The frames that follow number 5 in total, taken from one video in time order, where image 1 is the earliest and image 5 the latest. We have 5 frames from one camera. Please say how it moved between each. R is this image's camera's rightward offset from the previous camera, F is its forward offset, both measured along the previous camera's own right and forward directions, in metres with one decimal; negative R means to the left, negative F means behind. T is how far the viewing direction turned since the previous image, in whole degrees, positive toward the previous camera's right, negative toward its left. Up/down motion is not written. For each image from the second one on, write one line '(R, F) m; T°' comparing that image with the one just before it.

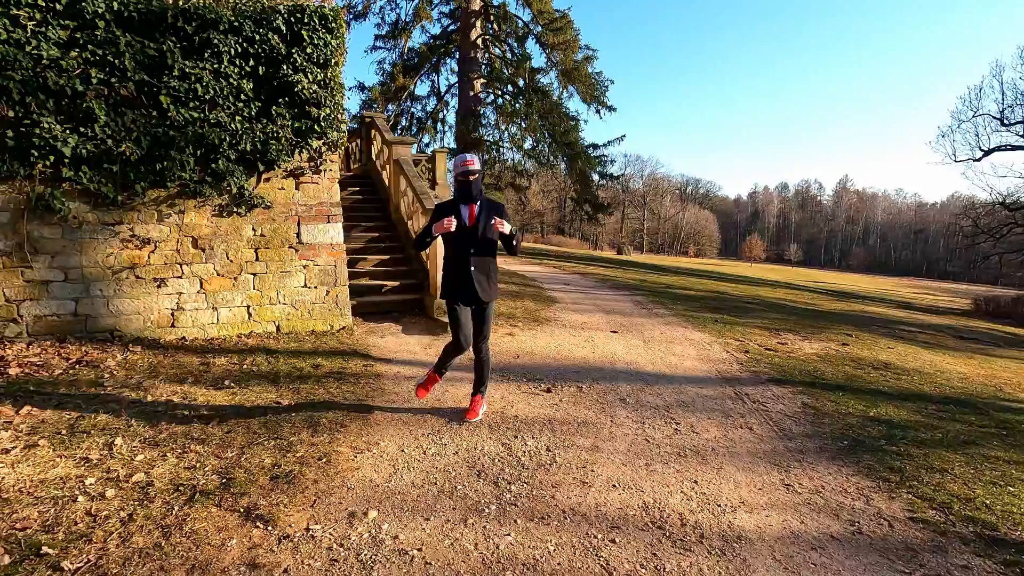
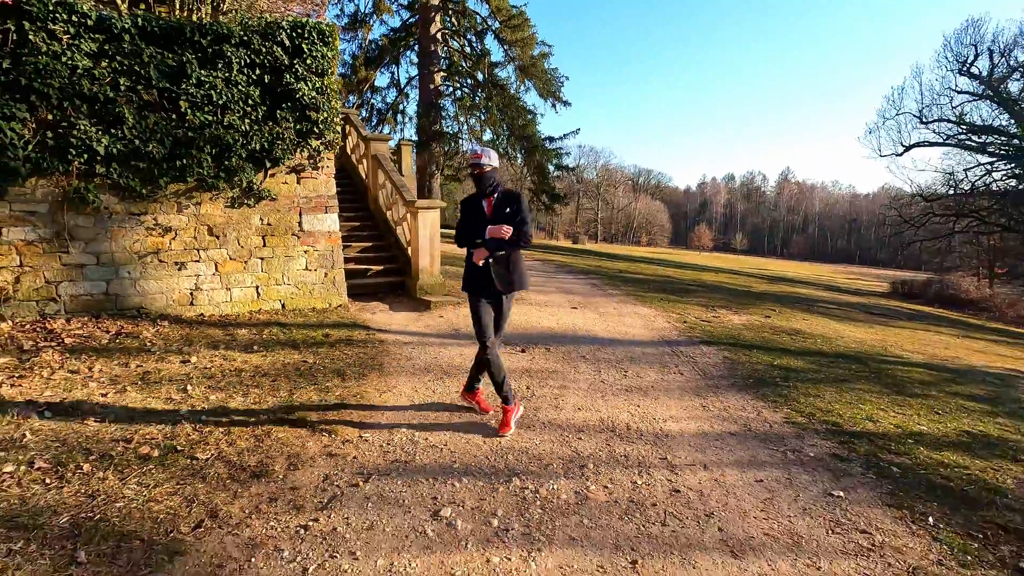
(-0.3, -1.0) m; +5°
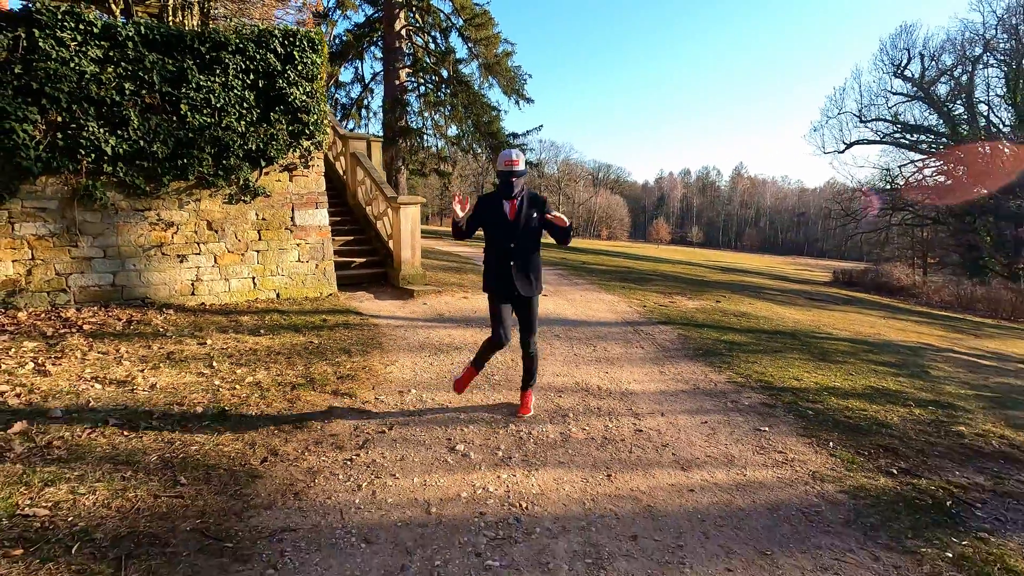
(-0.2, -0.7) m; +4°
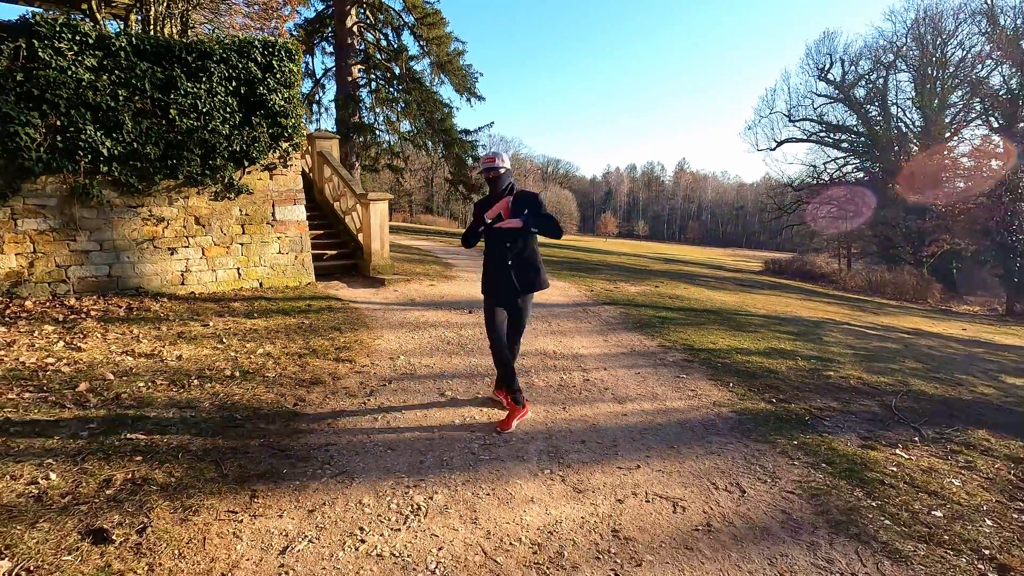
(-0.2, -0.9) m; +5°
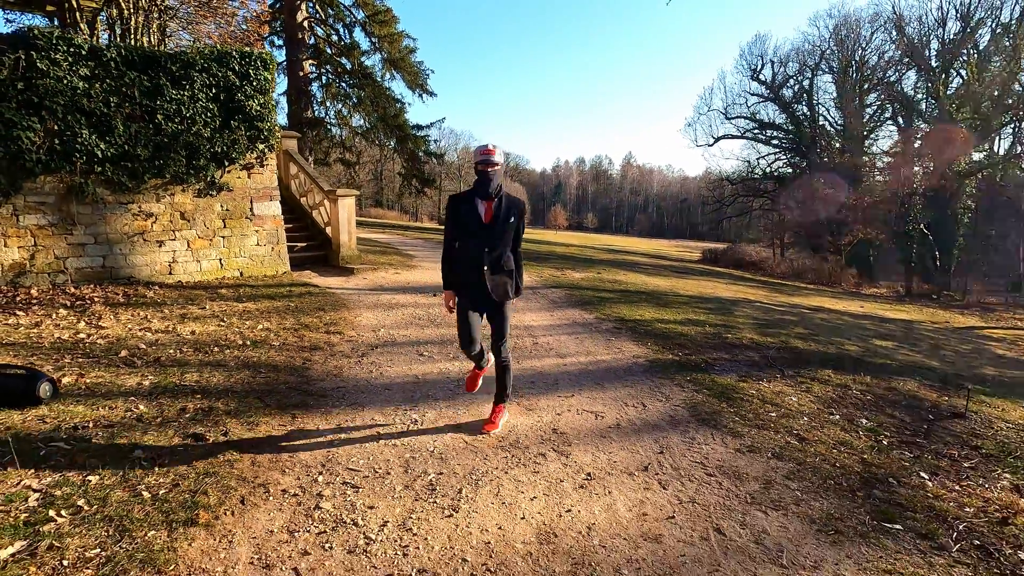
(-0.1, -1.1) m; +5°
